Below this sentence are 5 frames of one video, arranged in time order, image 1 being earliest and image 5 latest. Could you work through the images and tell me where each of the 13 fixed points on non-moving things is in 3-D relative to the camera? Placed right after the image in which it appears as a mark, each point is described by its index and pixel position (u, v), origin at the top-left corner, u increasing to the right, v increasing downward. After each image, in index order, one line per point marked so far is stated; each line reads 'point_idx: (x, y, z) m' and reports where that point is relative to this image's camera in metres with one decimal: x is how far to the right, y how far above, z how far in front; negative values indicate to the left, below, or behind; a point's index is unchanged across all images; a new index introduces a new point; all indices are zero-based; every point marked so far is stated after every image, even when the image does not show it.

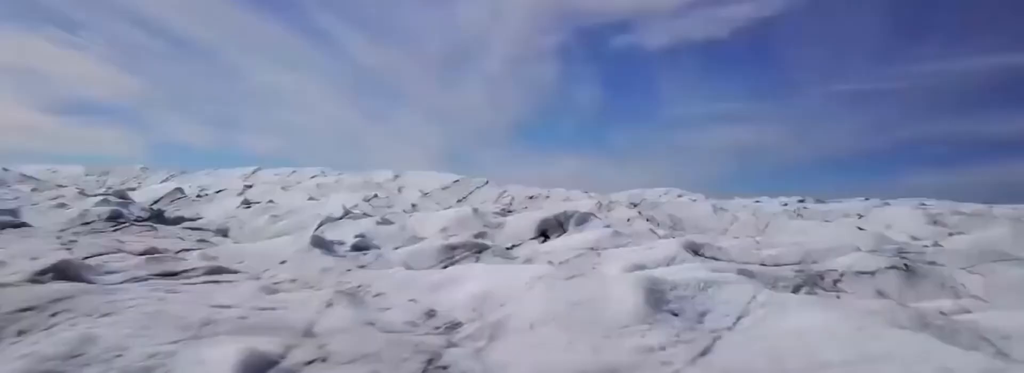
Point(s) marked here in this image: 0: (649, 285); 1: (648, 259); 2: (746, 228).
0: (+0.6, -0.4, +3.4) m
1: (+0.8, -0.4, +4.9) m
2: (+3.6, -0.6, +12.2) m
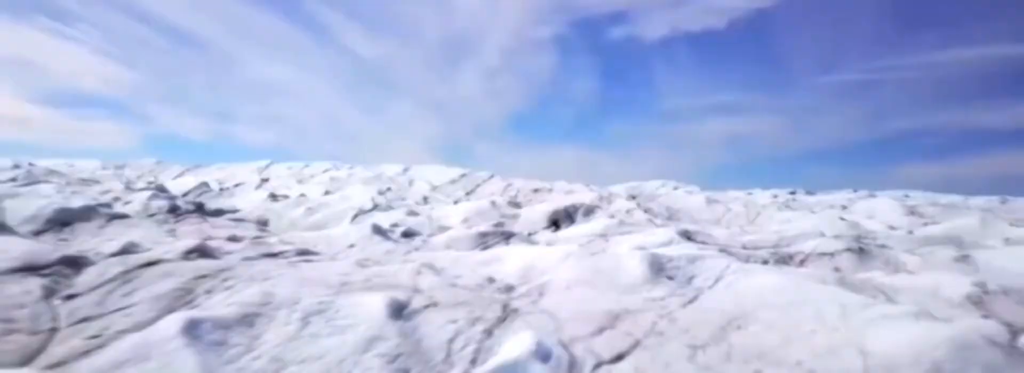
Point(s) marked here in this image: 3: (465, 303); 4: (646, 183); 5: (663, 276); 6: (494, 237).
0: (+0.8, -0.4, +4.6) m
1: (+1.0, -0.4, +6.0) m
2: (+3.8, -0.5, +13.4) m
3: (-0.2, -0.5, +3.7) m
4: (+3.2, +0.1, +19.2) m
5: (+0.8, -0.5, +4.4) m
6: (-0.2, -0.5, +7.4) m
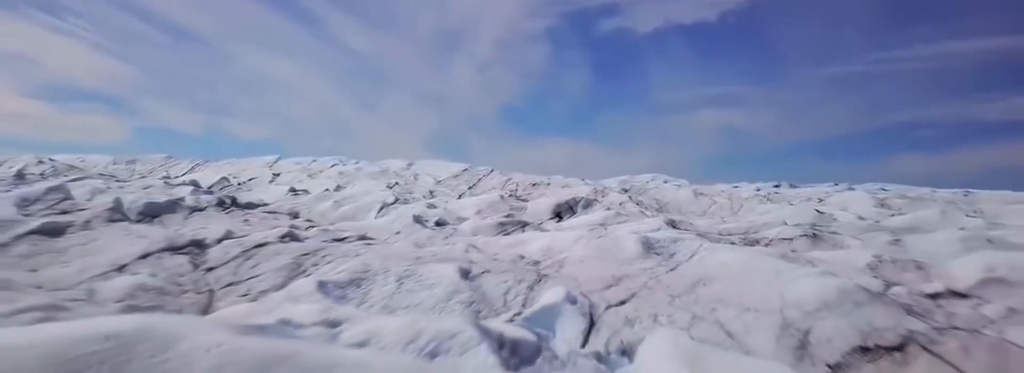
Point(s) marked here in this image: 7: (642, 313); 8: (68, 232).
0: (+1.0, -0.4, +6.0) m
1: (+1.2, -0.4, +7.5) m
2: (+3.9, -0.4, +14.9) m
3: (0.0, -0.5, +5.1) m
4: (+3.2, +0.3, +20.7) m
5: (+1.0, -0.5, +5.8) m
6: (0.0, -0.4, +8.8) m
7: (+0.7, -0.6, +4.2) m
8: (-3.4, -0.3, +6.1) m
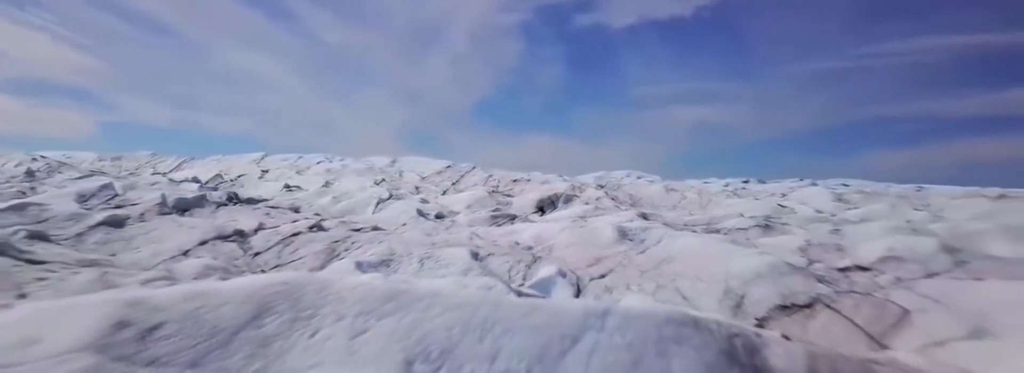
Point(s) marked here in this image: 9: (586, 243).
0: (+1.0, -0.4, +7.2) m
1: (+1.1, -0.3, +8.6) m
2: (+3.6, -0.3, +16.1) m
3: (0.0, -0.5, +6.2) m
4: (+2.7, +0.4, +21.9) m
5: (+1.0, -0.4, +6.9) m
6: (-0.1, -0.4, +9.9) m
7: (+0.7, -0.6, +5.3) m
8: (-3.4, -0.3, +7.2) m
9: (+0.6, -0.5, +6.8) m
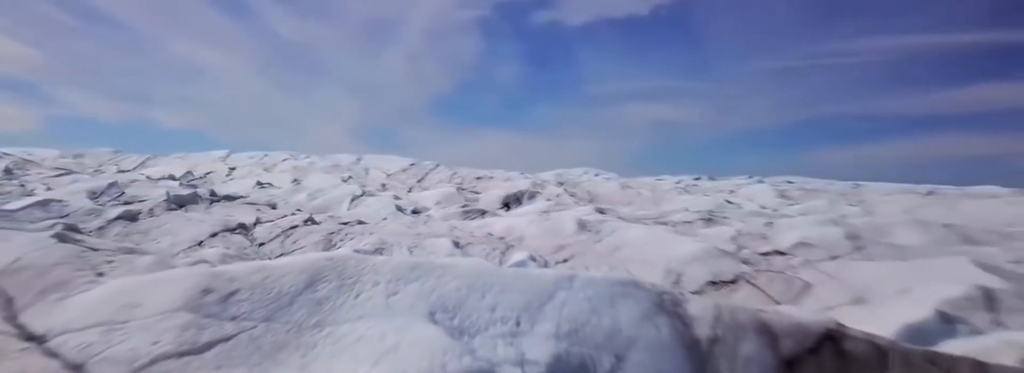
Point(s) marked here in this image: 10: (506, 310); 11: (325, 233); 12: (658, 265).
0: (+0.7, -0.4, +8.2) m
1: (+0.8, -0.3, +9.6) m
2: (+2.8, -0.3, +17.2) m
3: (-0.2, -0.5, +7.2) m
4: (+1.7, +0.5, +23.0) m
5: (+0.7, -0.4, +8.0) m
6: (-0.5, -0.4, +10.9) m
7: (+0.5, -0.6, +6.3) m
8: (-3.6, -0.3, +8.0) m
9: (+0.4, -0.5, +7.8) m
10: (0.0, -0.5, +3.5) m
11: (-1.8, -0.4, +7.7) m
12: (+1.1, -0.6, +6.2) m
